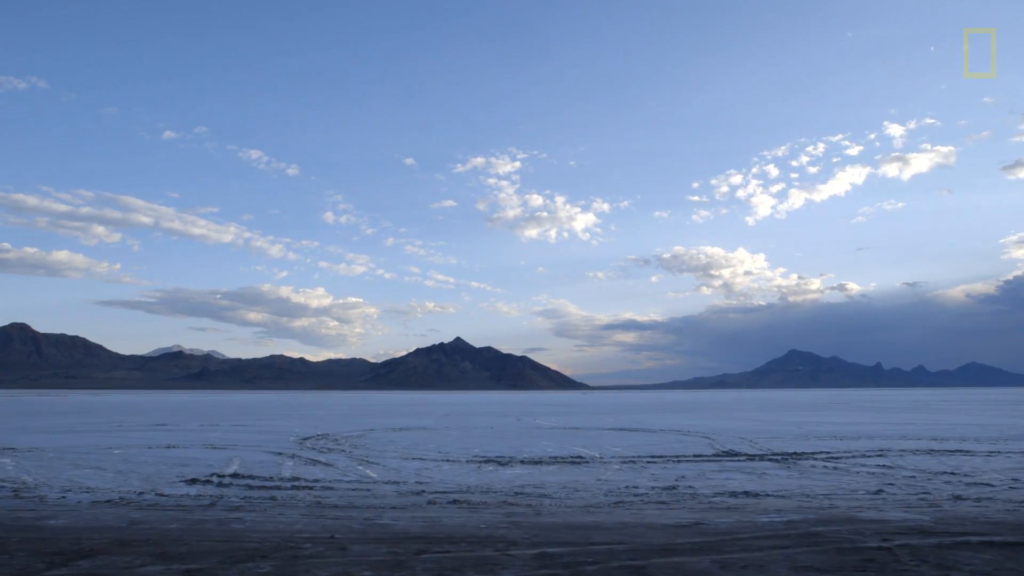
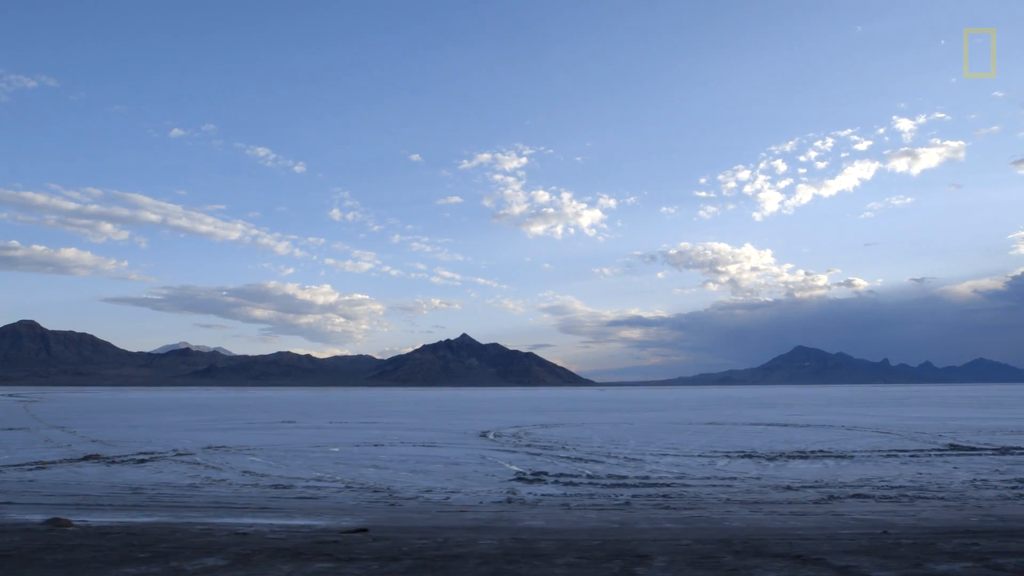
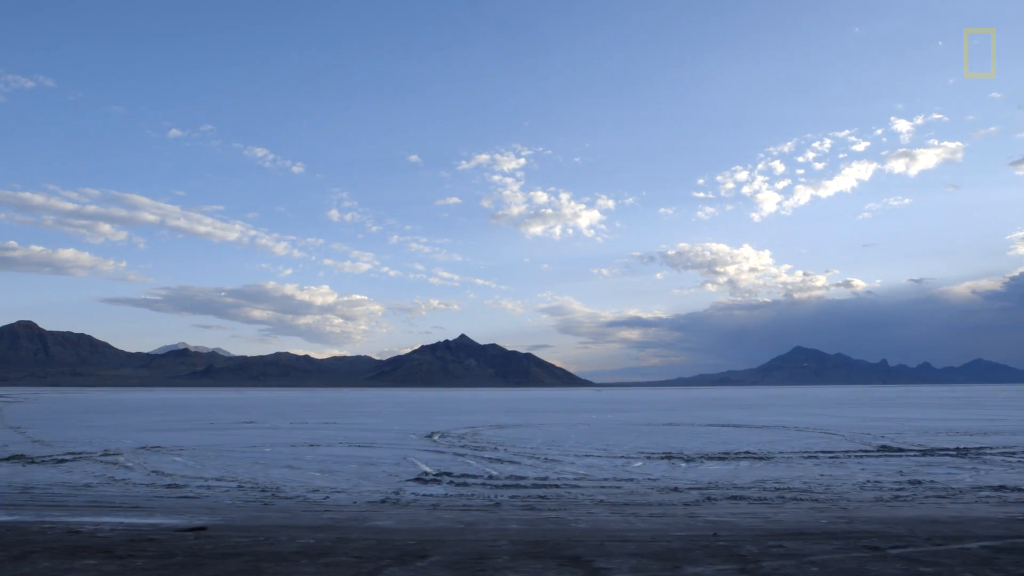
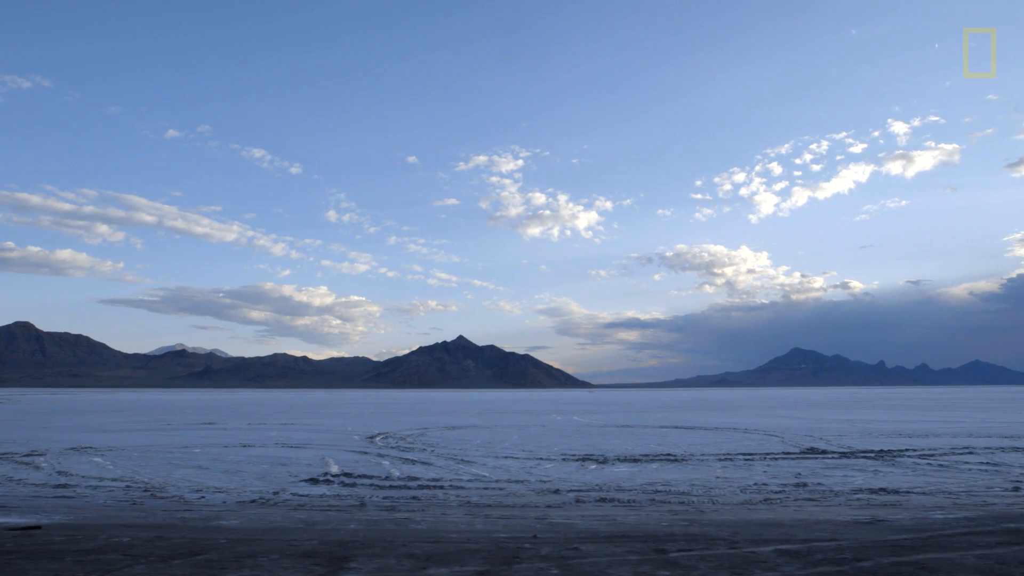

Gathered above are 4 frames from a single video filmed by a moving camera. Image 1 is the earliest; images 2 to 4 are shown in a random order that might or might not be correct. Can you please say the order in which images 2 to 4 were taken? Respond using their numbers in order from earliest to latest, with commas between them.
4, 3, 2
